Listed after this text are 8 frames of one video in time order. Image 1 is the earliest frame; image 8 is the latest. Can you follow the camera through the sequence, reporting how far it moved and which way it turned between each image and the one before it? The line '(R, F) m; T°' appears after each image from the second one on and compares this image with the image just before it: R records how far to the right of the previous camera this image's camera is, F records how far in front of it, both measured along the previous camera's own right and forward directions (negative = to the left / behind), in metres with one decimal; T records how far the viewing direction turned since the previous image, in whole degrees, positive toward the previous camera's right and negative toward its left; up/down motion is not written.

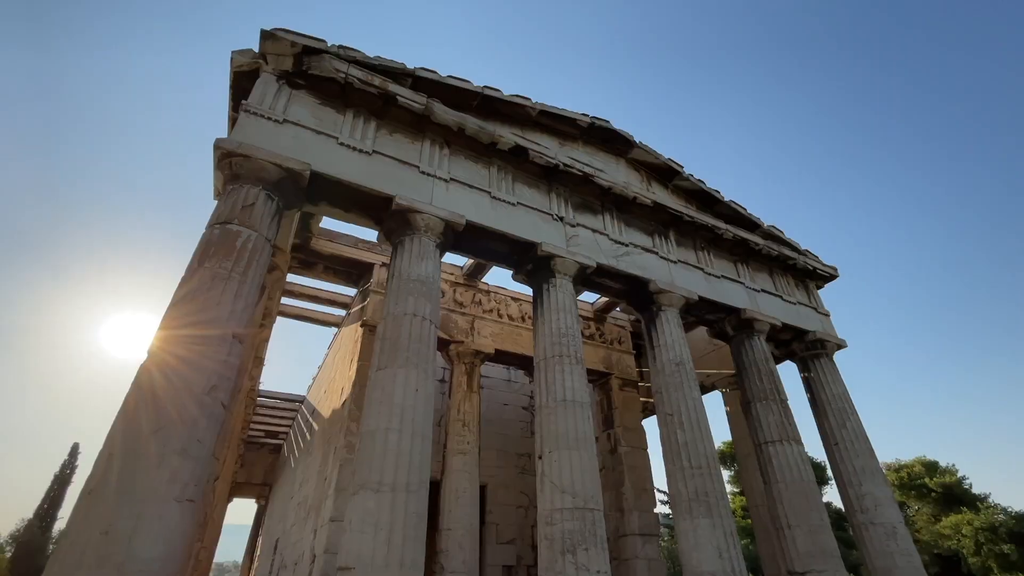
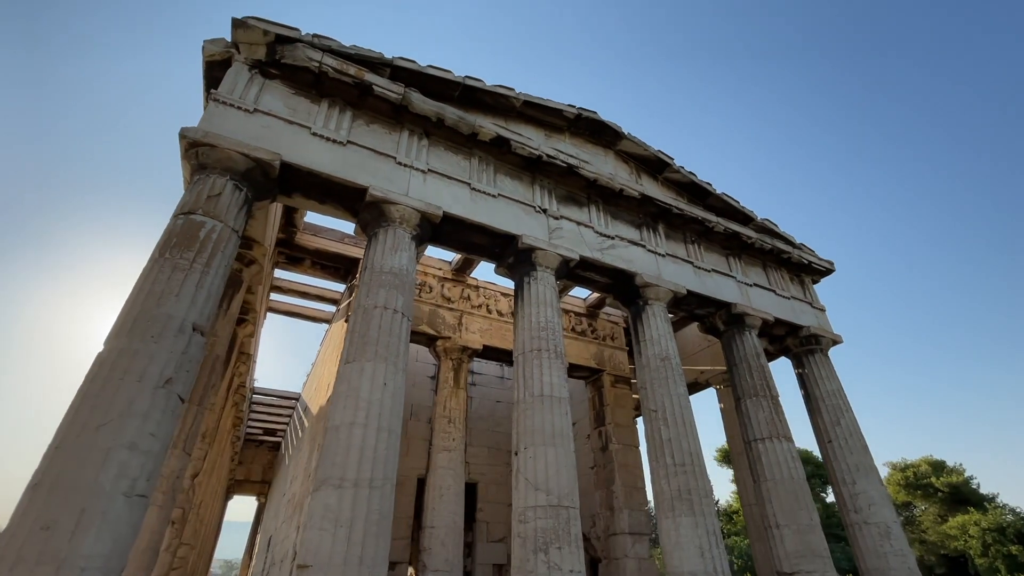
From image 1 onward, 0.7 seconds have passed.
(+0.5, +0.2) m; -1°
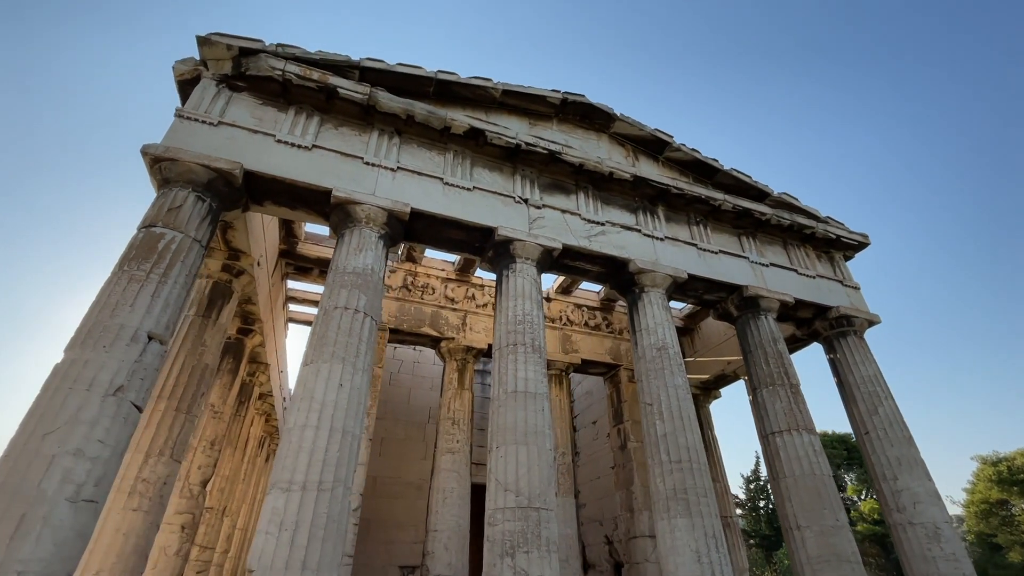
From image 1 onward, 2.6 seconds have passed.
(+1.5, +0.4) m; -6°
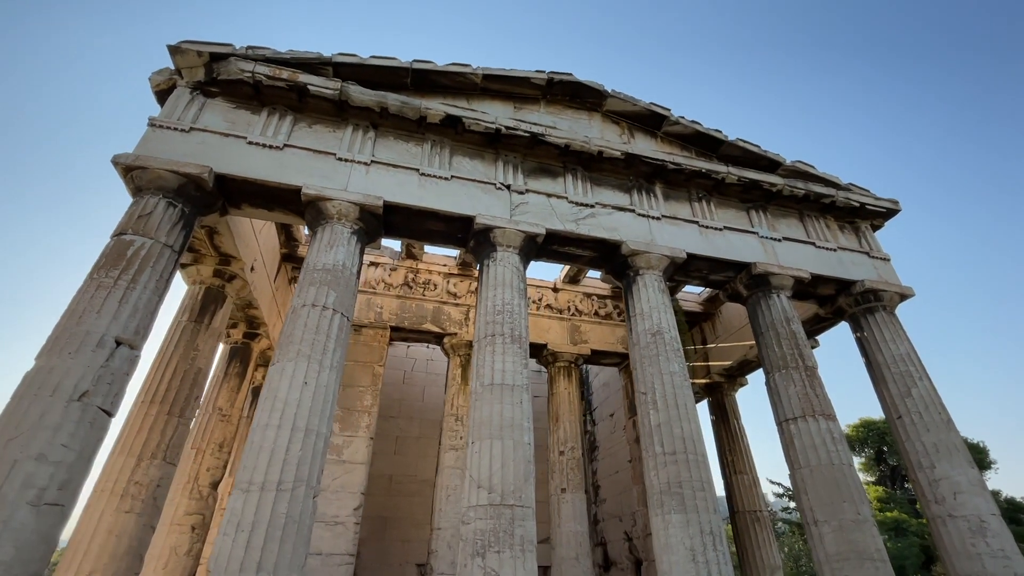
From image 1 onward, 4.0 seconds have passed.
(+1.2, +0.4) m; -5°
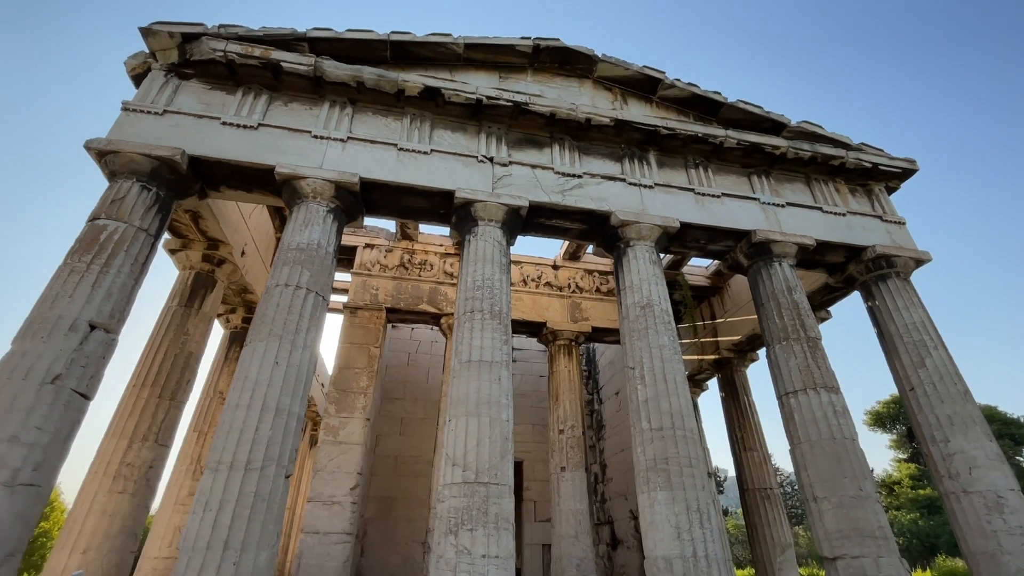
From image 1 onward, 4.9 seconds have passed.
(+0.8, +0.3) m; -3°
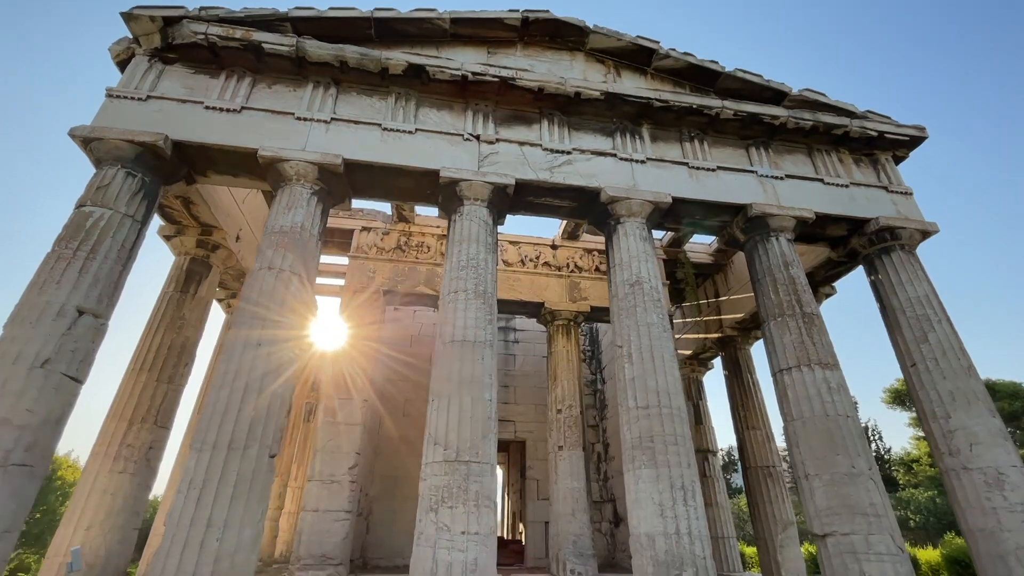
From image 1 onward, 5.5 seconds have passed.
(+0.5, +0.1) m; -2°
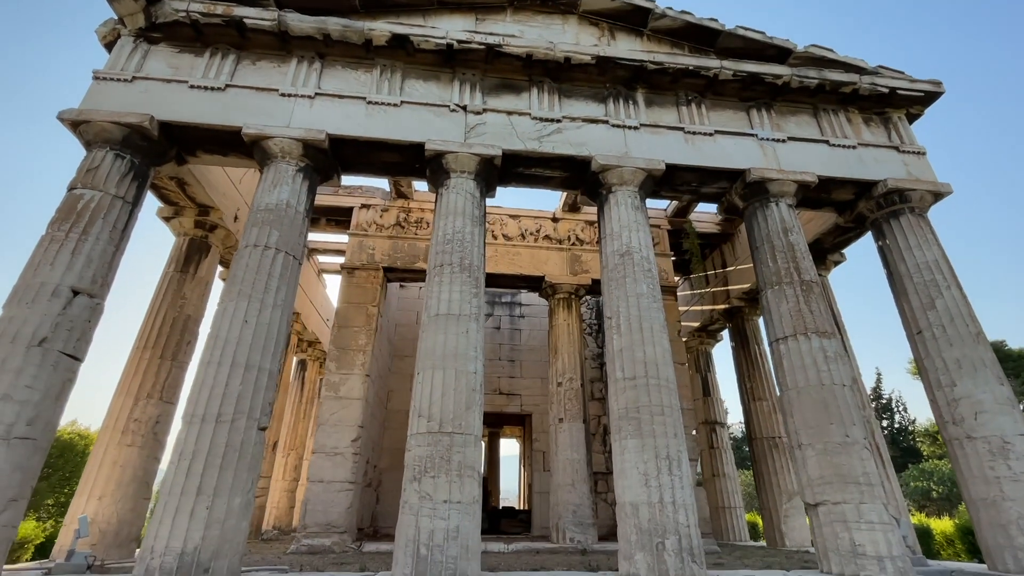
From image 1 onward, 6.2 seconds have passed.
(+0.6, +0.1) m; -2°
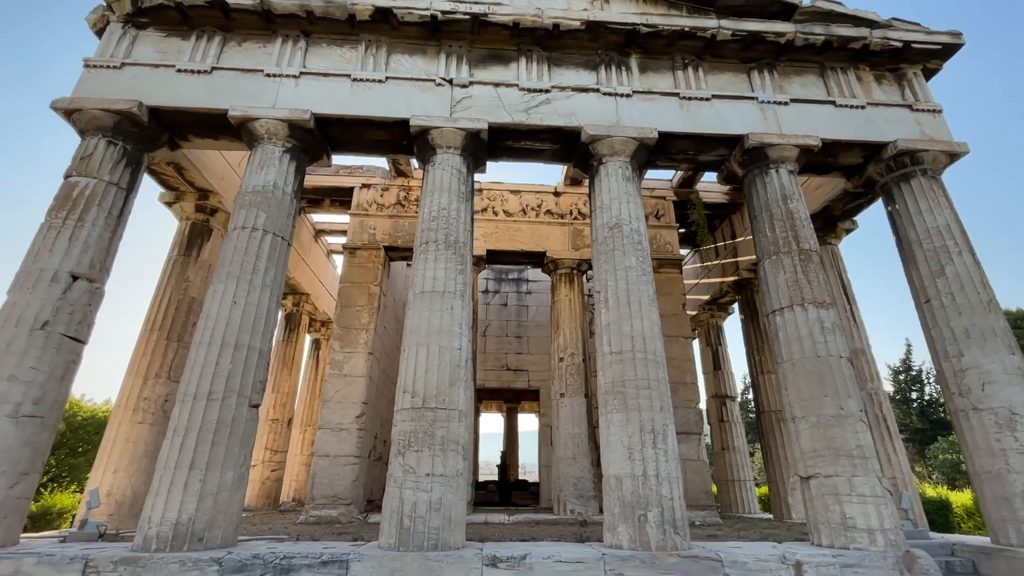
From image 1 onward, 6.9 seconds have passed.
(+0.6, +0.1) m; -3°
